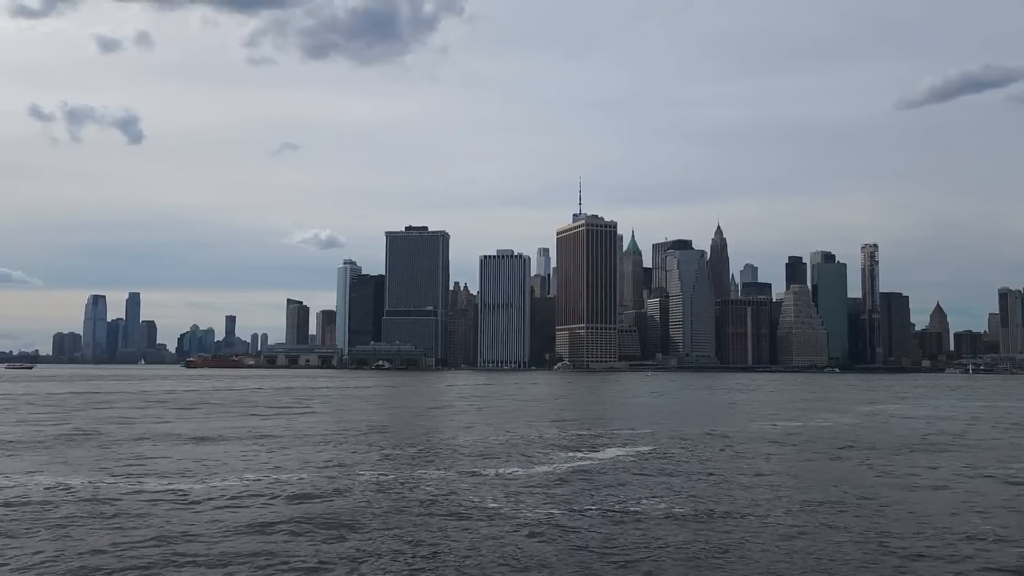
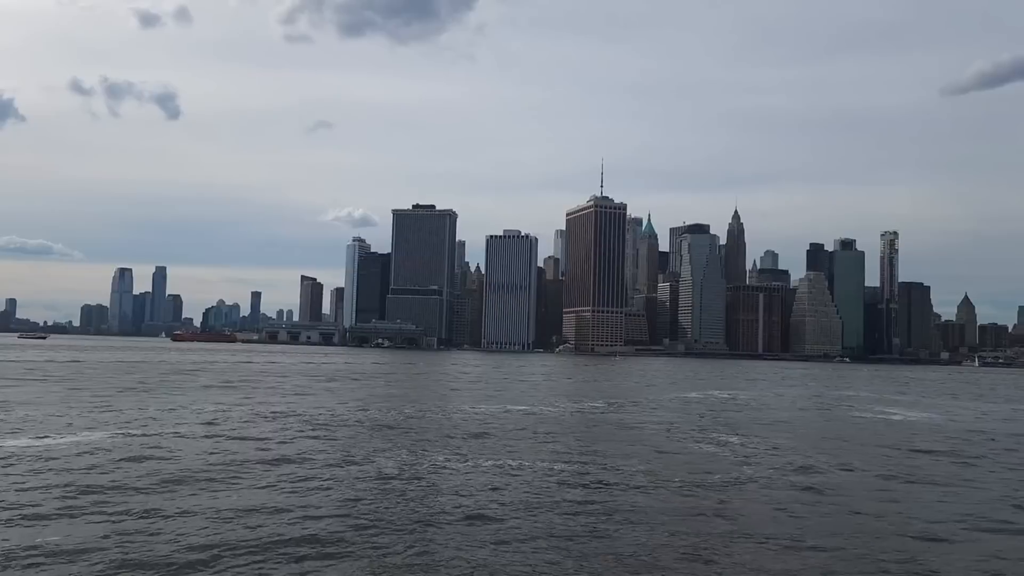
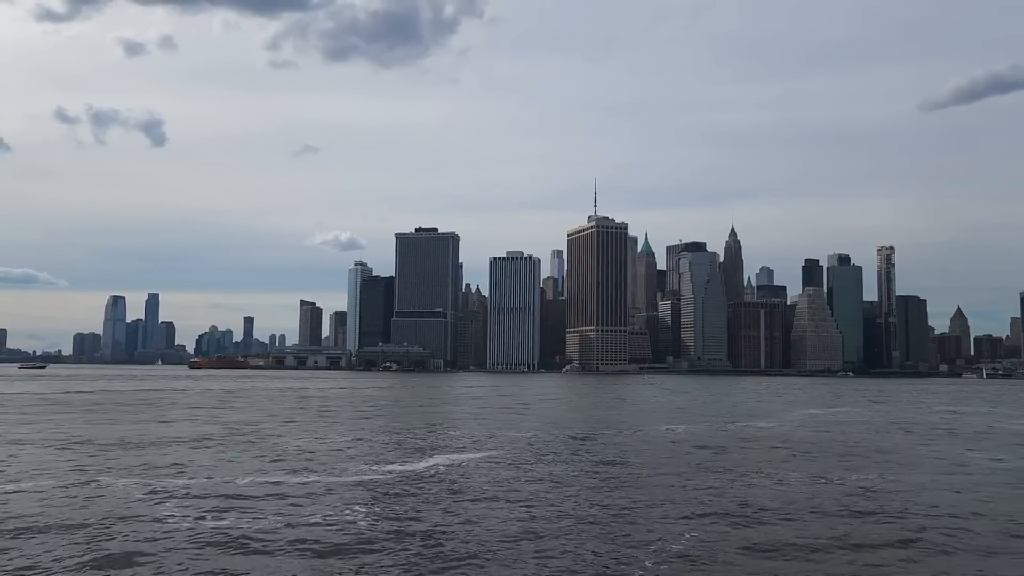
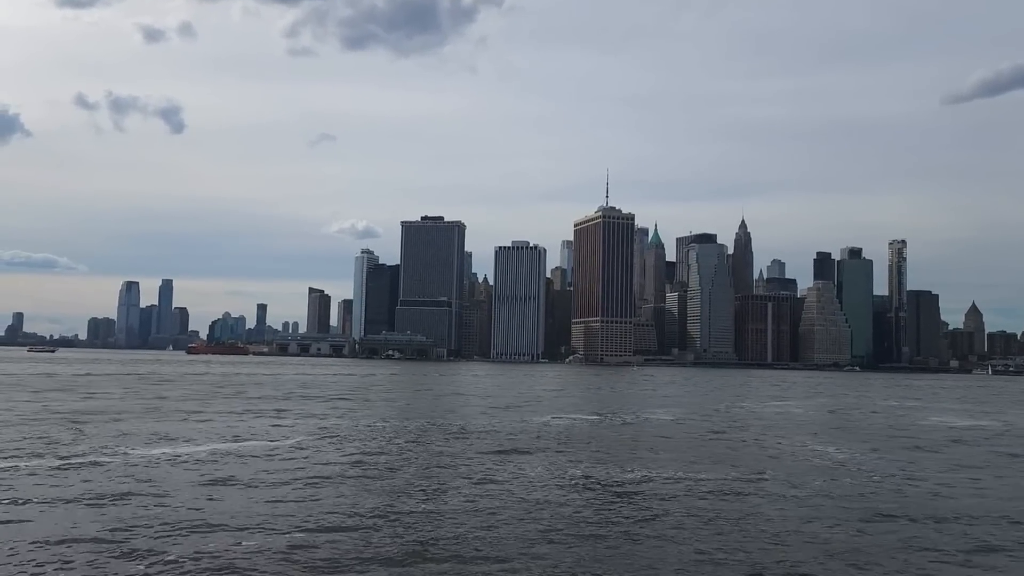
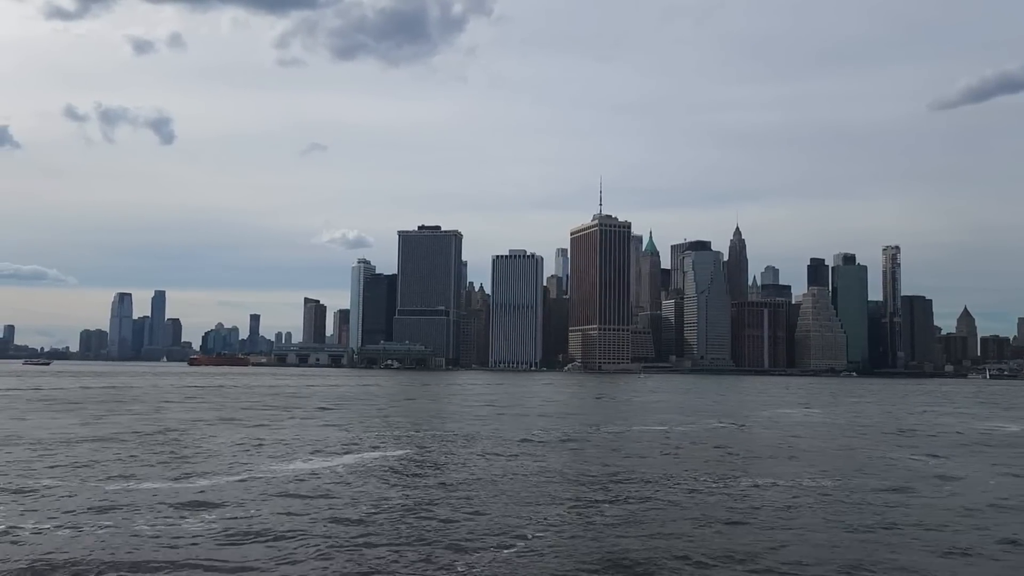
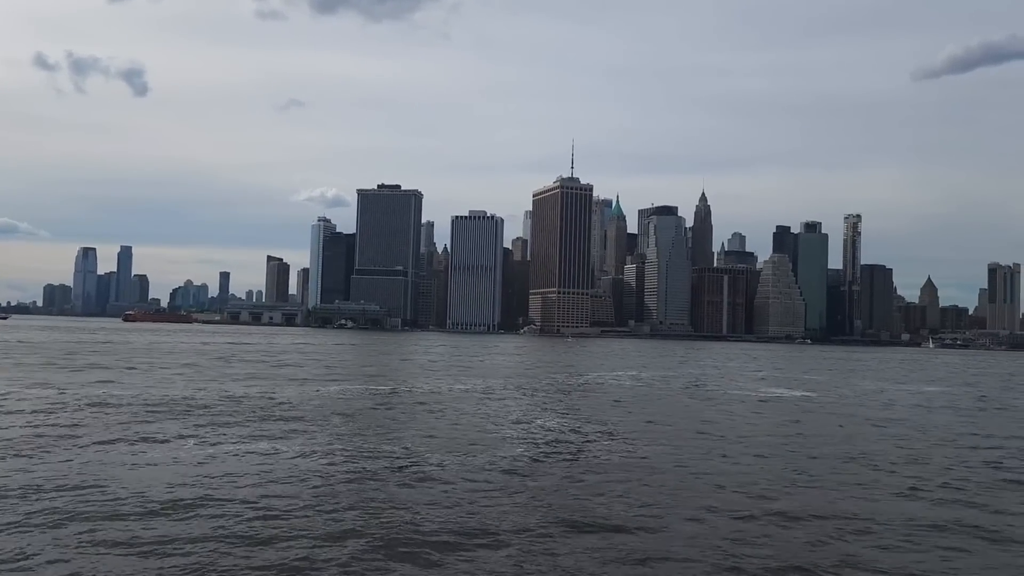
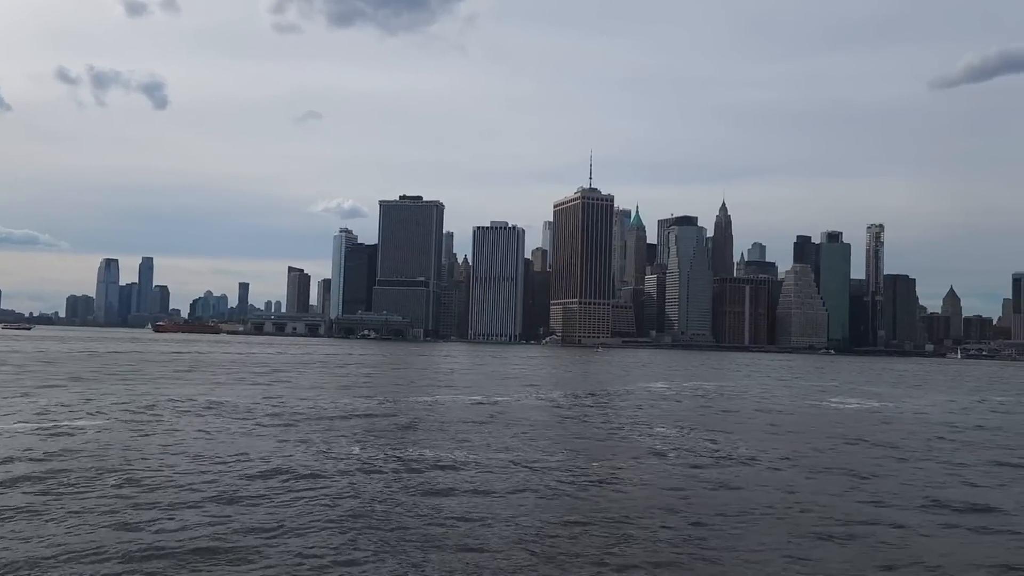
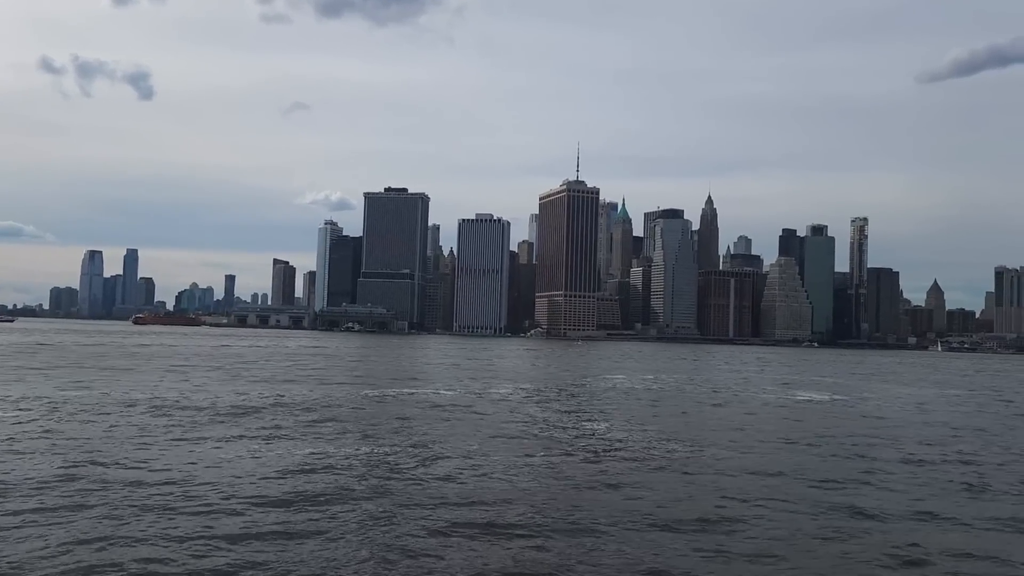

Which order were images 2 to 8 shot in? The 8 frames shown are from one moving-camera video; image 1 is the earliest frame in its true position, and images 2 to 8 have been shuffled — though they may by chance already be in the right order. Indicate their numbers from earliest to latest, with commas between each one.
3, 5, 4, 2, 7, 8, 6
